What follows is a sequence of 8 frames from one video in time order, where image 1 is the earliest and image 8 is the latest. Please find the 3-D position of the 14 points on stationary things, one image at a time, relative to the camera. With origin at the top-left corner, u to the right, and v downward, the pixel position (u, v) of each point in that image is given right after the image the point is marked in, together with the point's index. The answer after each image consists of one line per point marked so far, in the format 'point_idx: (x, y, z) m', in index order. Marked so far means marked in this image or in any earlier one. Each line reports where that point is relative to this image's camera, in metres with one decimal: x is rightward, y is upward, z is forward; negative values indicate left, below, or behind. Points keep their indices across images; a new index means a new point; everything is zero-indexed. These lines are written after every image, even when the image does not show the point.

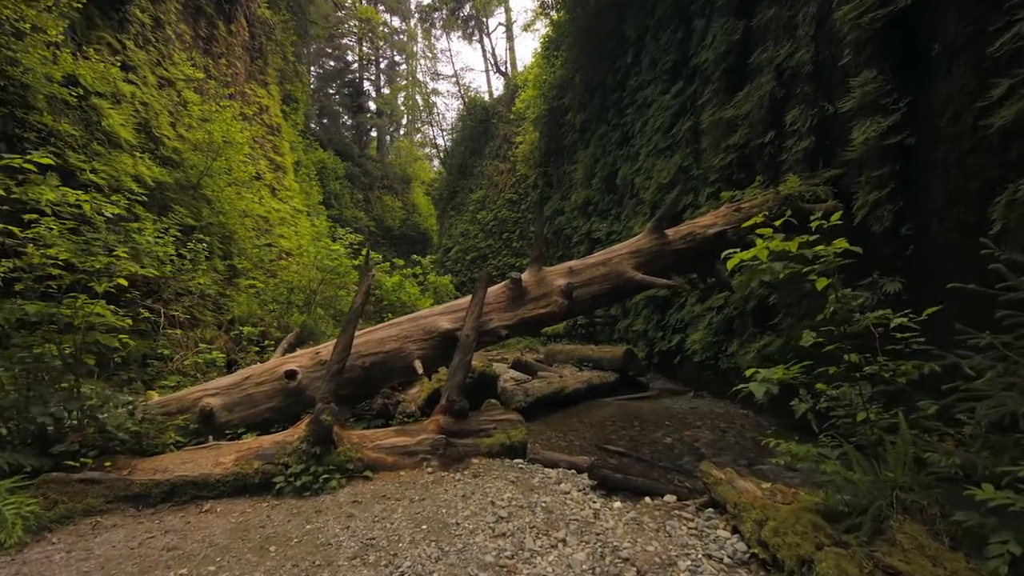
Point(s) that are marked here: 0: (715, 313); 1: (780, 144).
0: (+2.9, -0.4, +7.2) m
1: (+3.4, +1.8, +6.4) m
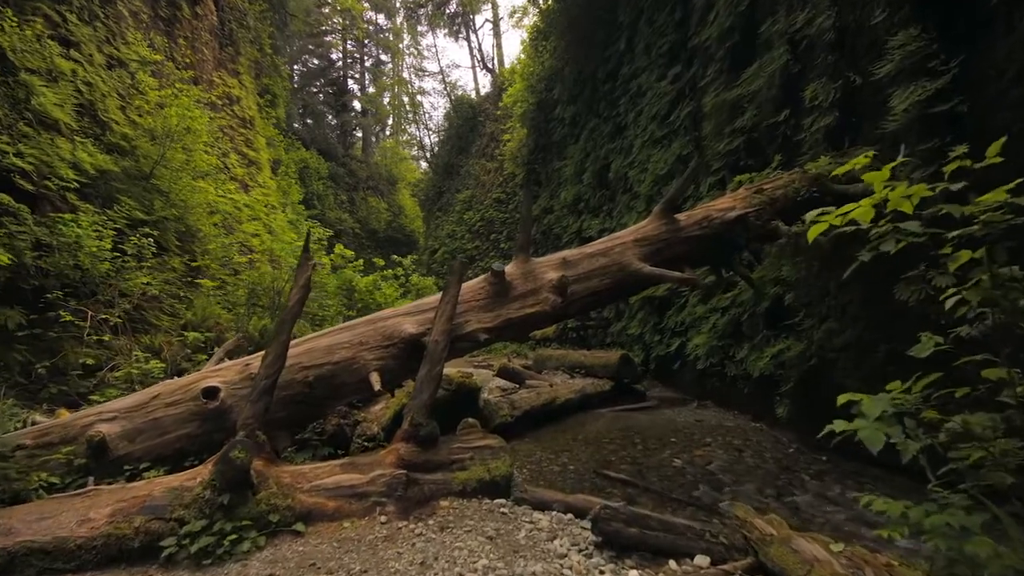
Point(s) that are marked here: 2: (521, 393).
0: (+2.7, -0.3, +6.5) m
1: (+3.2, +1.9, +5.7) m
2: (+0.1, -1.4, +6.5) m
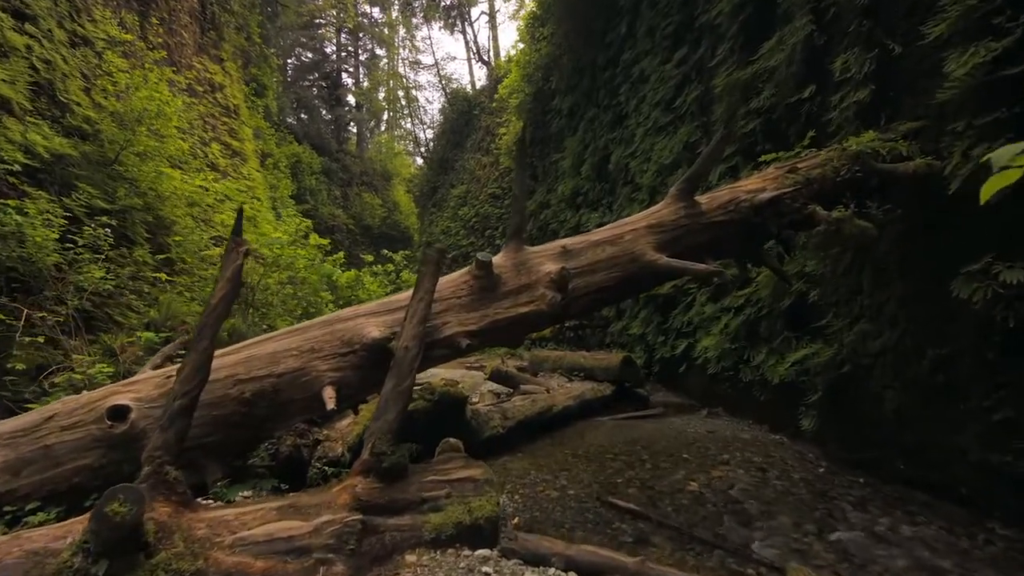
0: (+2.6, -0.3, +5.9) m
1: (+3.2, +1.9, +5.1) m
2: (0.0, -1.3, +5.9) m
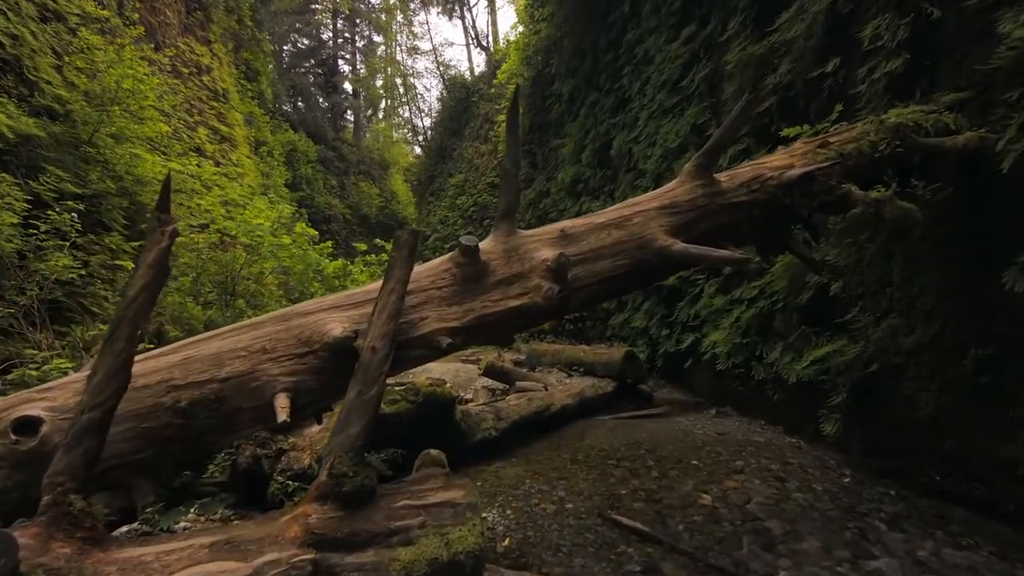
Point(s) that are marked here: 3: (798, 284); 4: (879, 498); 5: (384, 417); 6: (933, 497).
0: (+2.6, -0.2, +5.5) m
1: (+3.1, +2.0, +4.7) m
2: (0.0, -1.2, +5.5) m
3: (+2.7, 0.0, +4.8) m
4: (+2.5, -1.4, +3.4) m
5: (-0.9, -0.9, +3.5) m
6: (+2.9, -1.4, +3.5) m
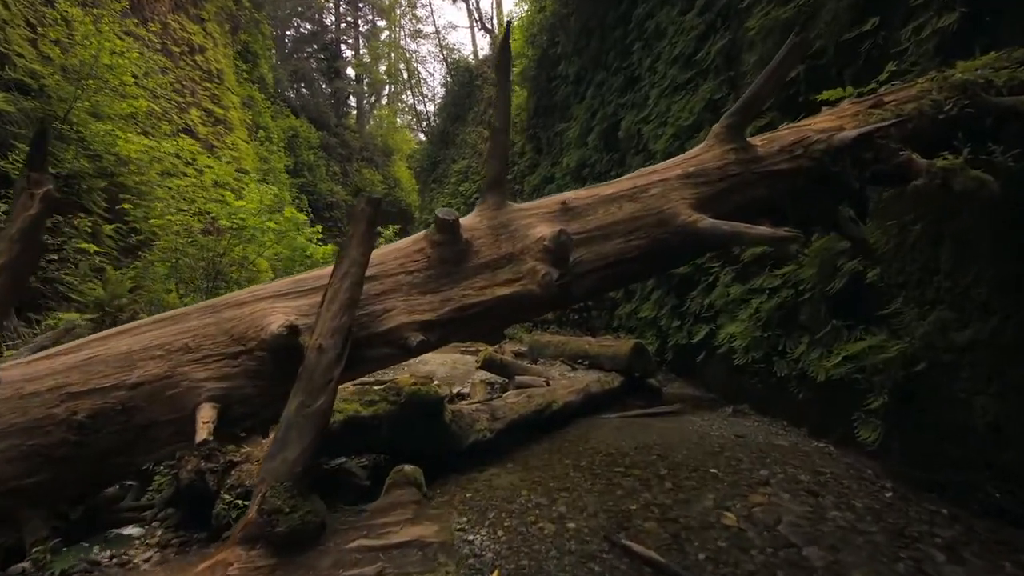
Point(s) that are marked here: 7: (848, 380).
0: (+2.6, -0.1, +5.1) m
1: (+3.1, +2.1, +4.2) m
2: (0.0, -1.1, +5.1) m
3: (+2.7, +0.1, +4.3) m
4: (+2.4, -1.3, +2.9) m
5: (-0.9, -0.8, +3.1) m
6: (+2.9, -1.4, +3.0) m
7: (+2.7, -0.7, +4.0) m
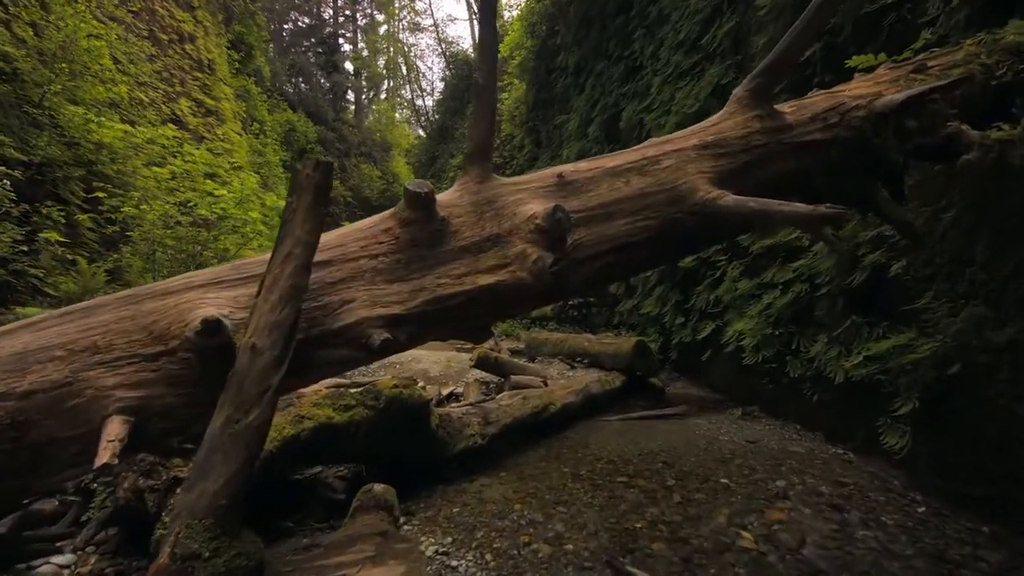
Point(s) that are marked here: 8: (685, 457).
0: (+2.5, 0.0, +4.7) m
1: (+3.1, +2.1, +3.8) m
2: (-0.1, -1.0, +4.8) m
3: (+2.6, +0.2, +4.0) m
4: (+2.4, -1.3, +2.6) m
5: (-1.0, -0.8, +2.8) m
6: (+2.8, -1.3, +2.7) m
7: (+2.6, -0.7, +3.7) m
8: (+1.3, -1.3, +3.7) m
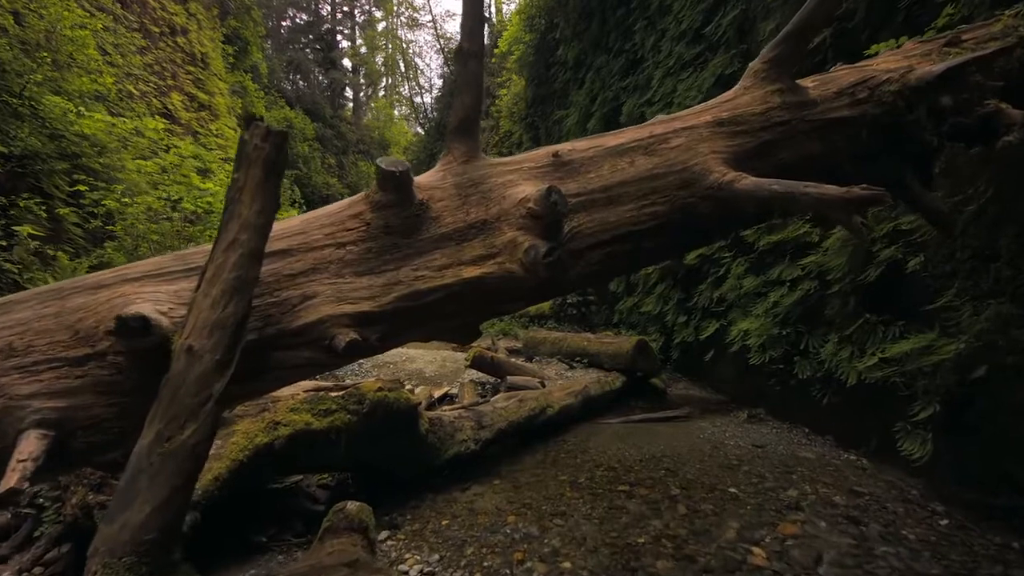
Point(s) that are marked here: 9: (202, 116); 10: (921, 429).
0: (+2.5, 0.0, +4.5) m
1: (+3.0, +2.1, +3.6) m
2: (-0.1, -1.0, +4.6) m
3: (+2.6, +0.2, +3.8) m
4: (+2.4, -1.3, +2.4) m
5: (-1.0, -0.7, +2.6) m
6: (+2.8, -1.3, +2.5) m
7: (+2.6, -0.7, +3.5) m
8: (+1.2, -1.2, +3.5) m
9: (-7.4, +4.1, +11.9) m
10: (+2.5, -0.9, +3.1) m
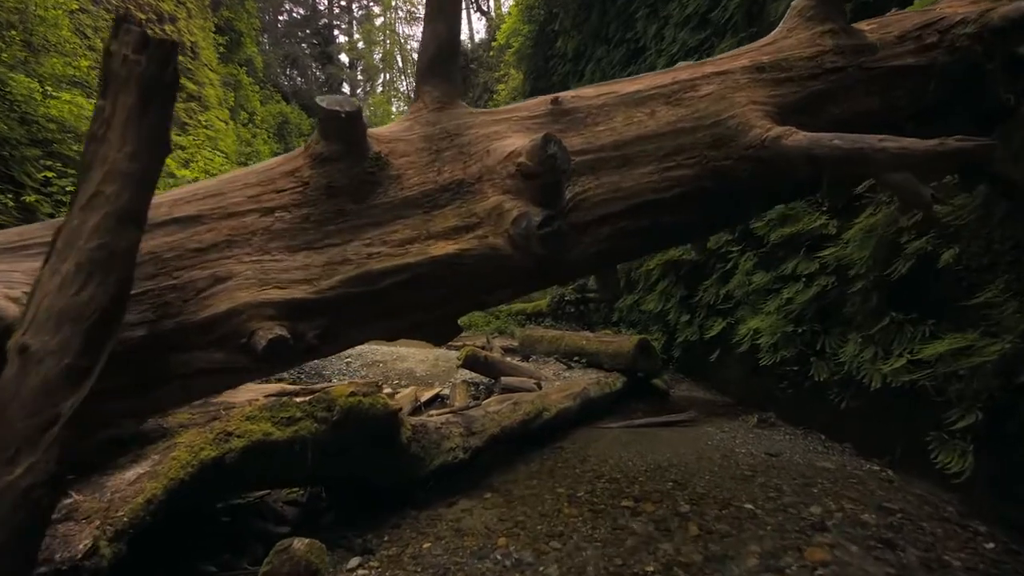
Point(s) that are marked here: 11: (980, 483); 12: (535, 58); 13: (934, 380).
0: (+2.4, 0.0, +4.2) m
1: (+3.0, +2.2, +3.3) m
2: (-0.2, -0.9, +4.2) m
3: (+2.6, +0.2, +3.4) m
4: (+2.3, -1.3, +2.1) m
5: (-1.1, -0.7, +2.2) m
6: (+2.7, -1.3, +2.2) m
7: (+2.5, -0.6, +3.2) m
8: (+1.2, -1.2, +3.2) m
9: (-7.5, +4.2, +11.5) m
10: (+2.5, -0.8, +2.8) m
11: (+2.6, -1.1, +2.8) m
12: (+0.6, +6.0, +12.9) m
13: (+2.5, -0.5, +3.0) m
